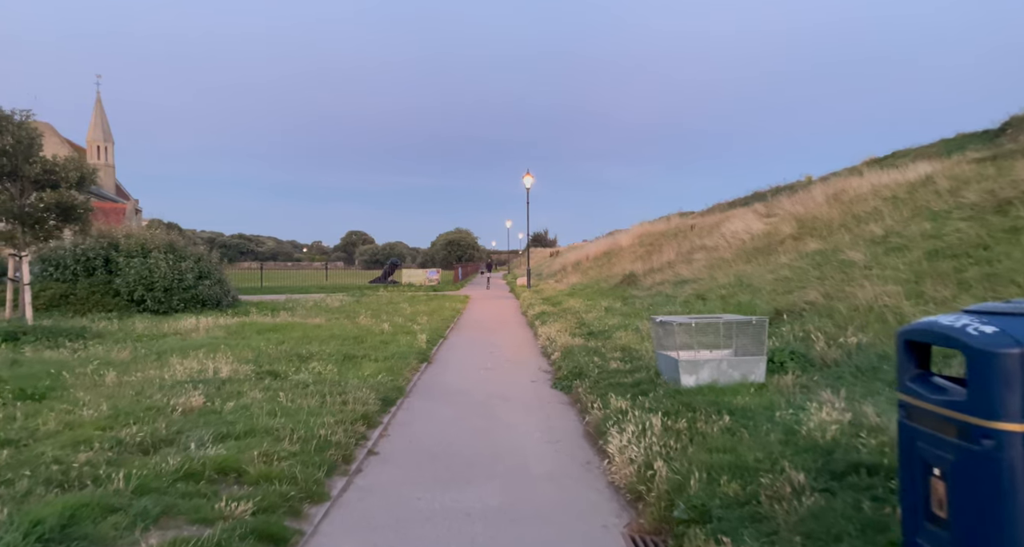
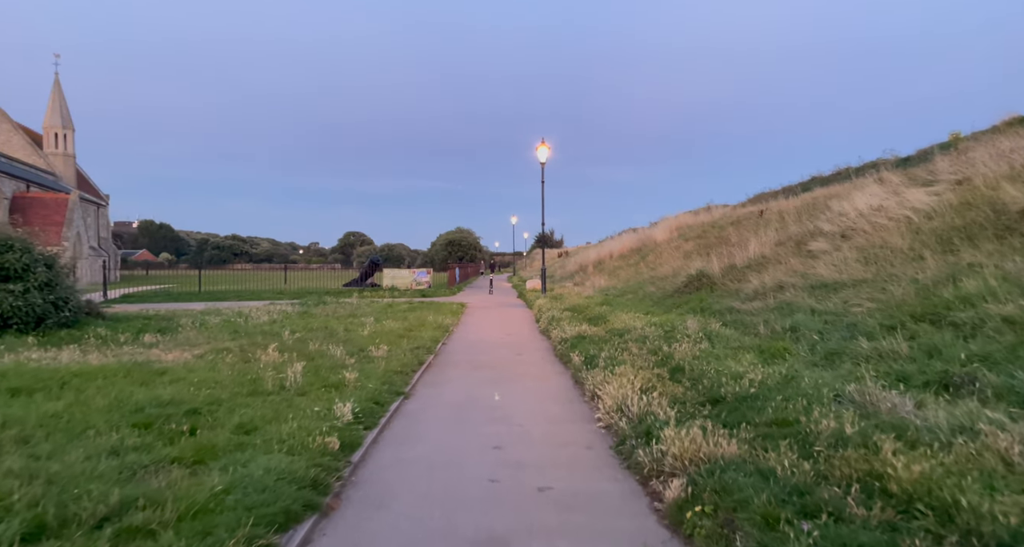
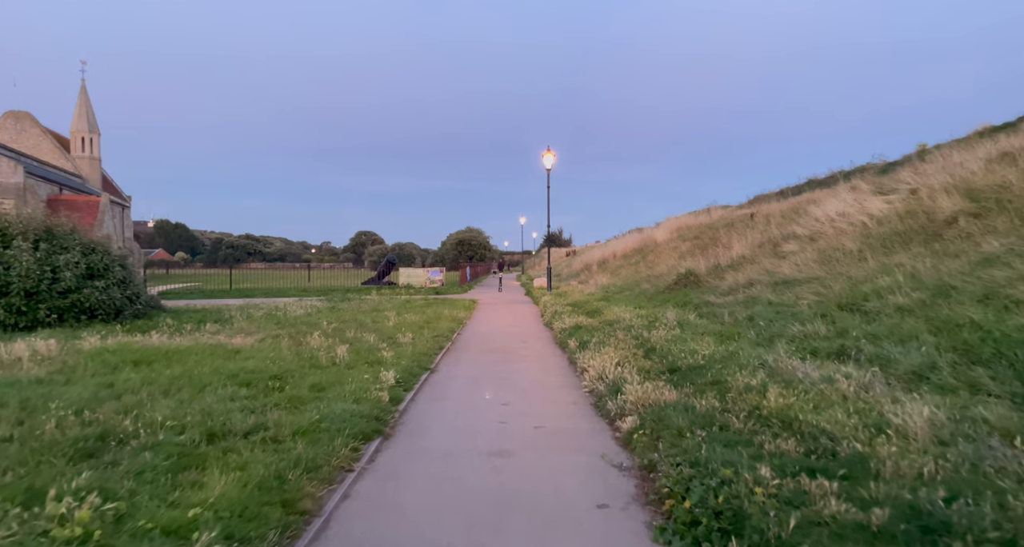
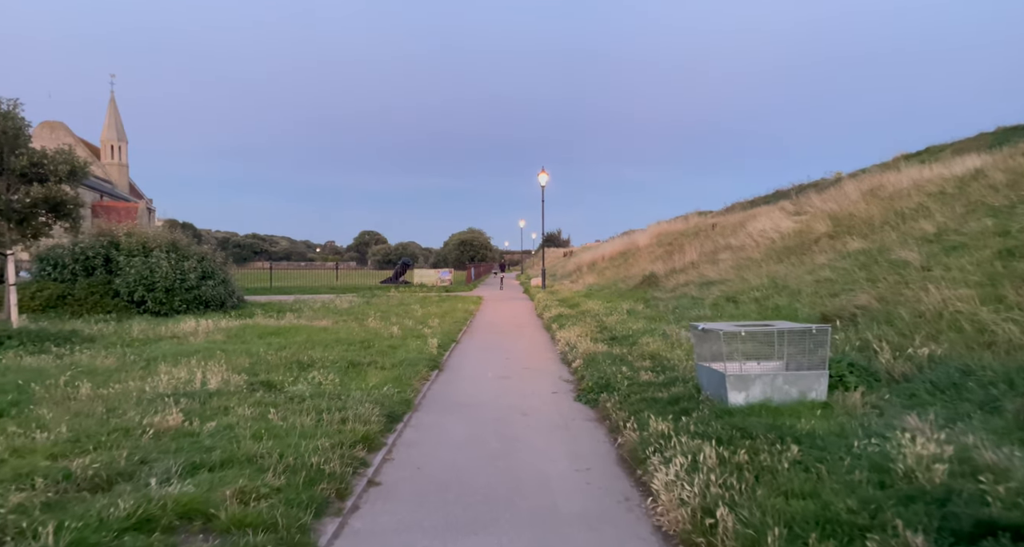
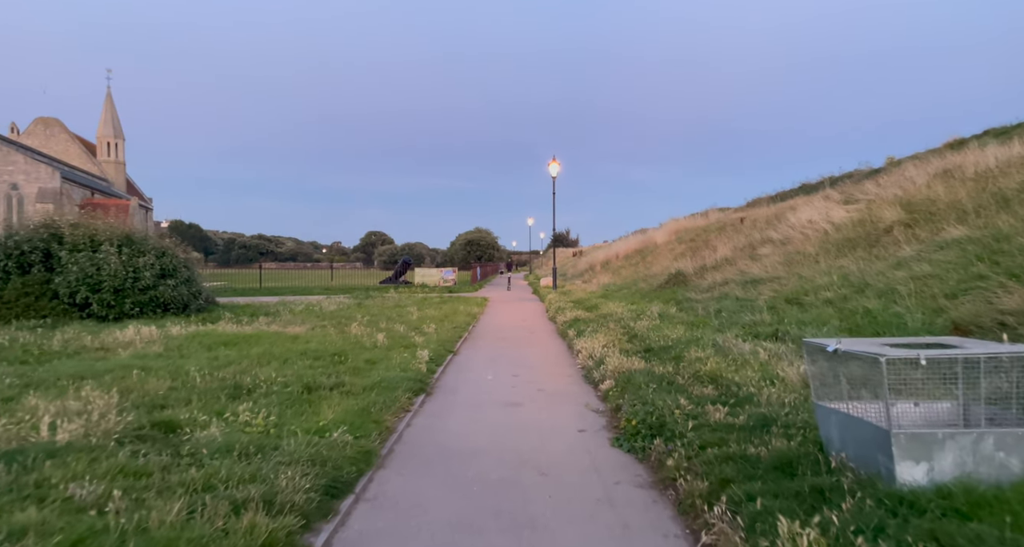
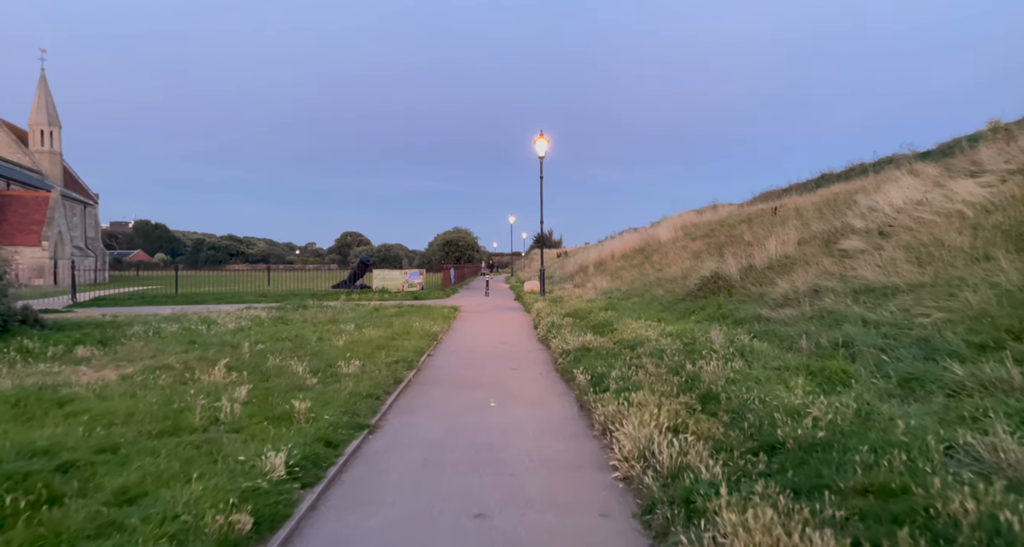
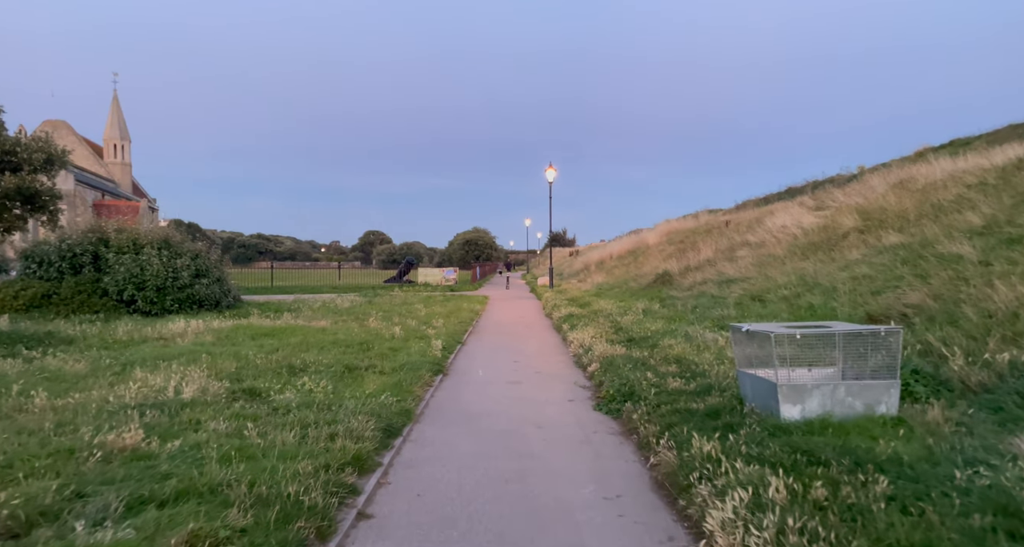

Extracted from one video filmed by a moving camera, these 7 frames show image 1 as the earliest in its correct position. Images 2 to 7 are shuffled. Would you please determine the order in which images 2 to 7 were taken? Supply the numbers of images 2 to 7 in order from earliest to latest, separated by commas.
4, 7, 5, 3, 2, 6
